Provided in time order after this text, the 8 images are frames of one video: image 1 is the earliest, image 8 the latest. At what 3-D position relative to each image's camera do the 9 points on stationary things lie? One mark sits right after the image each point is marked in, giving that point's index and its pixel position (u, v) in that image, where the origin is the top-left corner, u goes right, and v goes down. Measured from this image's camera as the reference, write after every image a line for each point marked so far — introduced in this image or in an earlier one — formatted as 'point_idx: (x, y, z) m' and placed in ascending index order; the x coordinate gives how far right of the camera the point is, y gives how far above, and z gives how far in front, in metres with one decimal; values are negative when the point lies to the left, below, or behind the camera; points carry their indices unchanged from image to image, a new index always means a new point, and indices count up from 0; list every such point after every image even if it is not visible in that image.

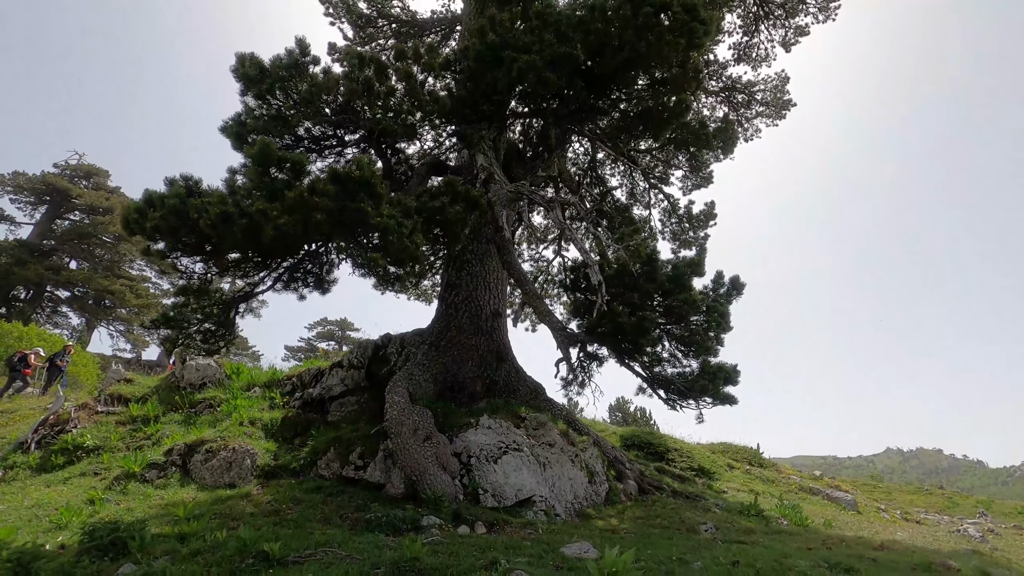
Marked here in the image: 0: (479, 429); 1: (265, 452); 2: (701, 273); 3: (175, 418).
0: (-0.6, -2.4, +9.3) m
1: (-4.2, -2.8, +9.2) m
2: (+3.5, +0.3, +9.9) m
3: (-6.6, -2.5, +10.5) m
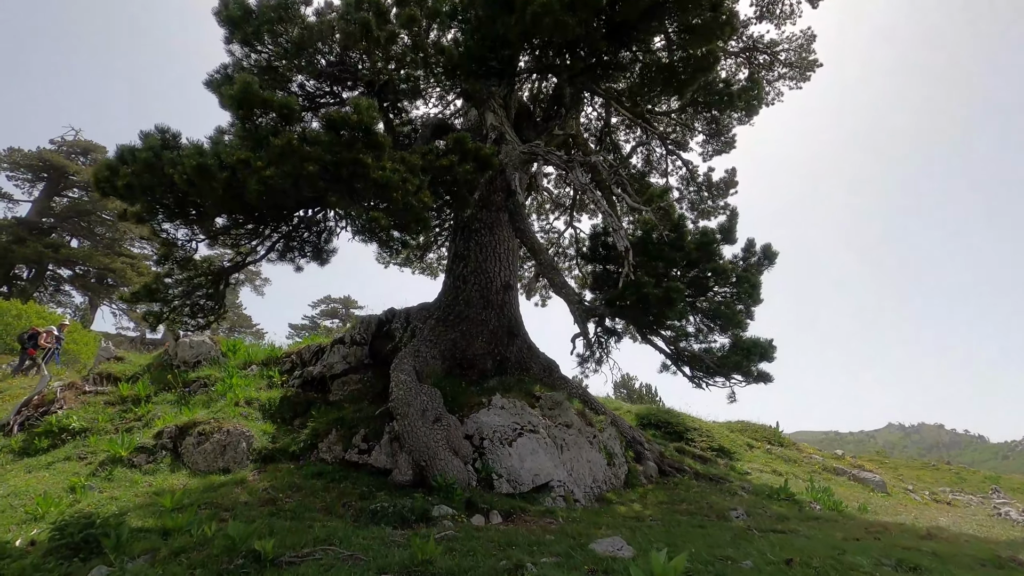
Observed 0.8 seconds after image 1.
0: (-0.3, -1.9, +8.6) m
1: (-4.0, -2.3, +8.6) m
2: (+3.8, +0.8, +9.1) m
3: (-6.3, -2.0, +9.9) m
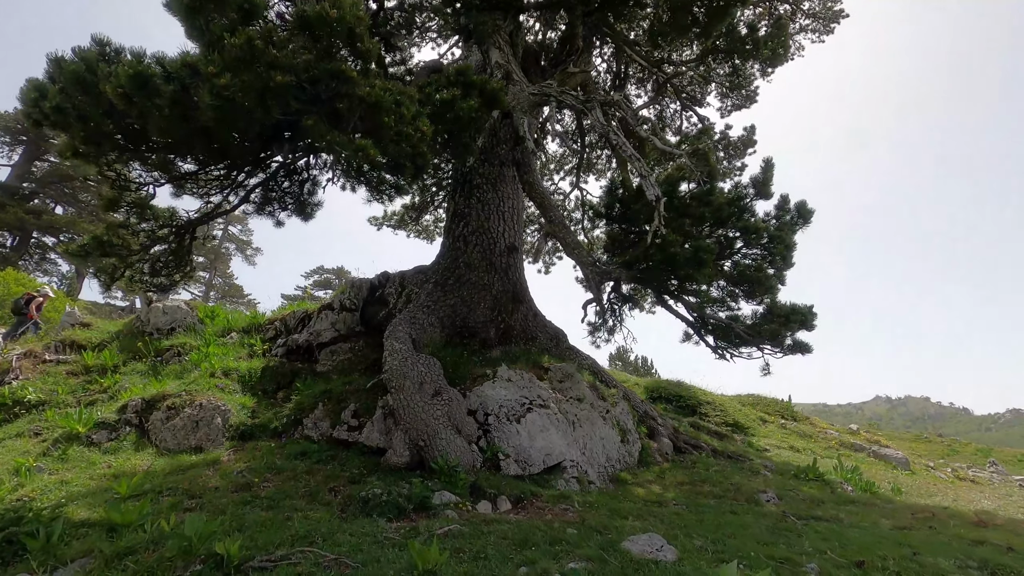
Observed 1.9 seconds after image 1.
0: (-0.2, -1.4, +7.8) m
1: (-3.9, -1.7, +7.7) m
2: (+3.9, +1.4, +8.2) m
3: (-6.2, -1.3, +8.9) m
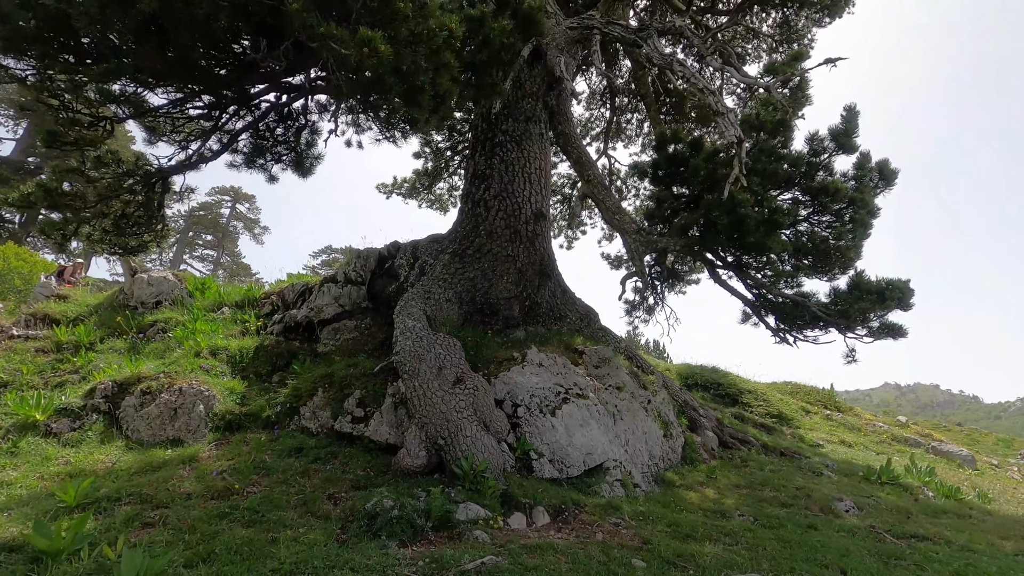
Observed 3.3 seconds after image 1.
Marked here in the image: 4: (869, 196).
0: (+0.2, -1.0, +6.6) m
1: (-3.5, -1.3, +6.6) m
2: (+4.3, +1.8, +6.9) m
3: (-5.8, -0.8, +7.9) m
4: (+4.7, +1.2, +7.1) m
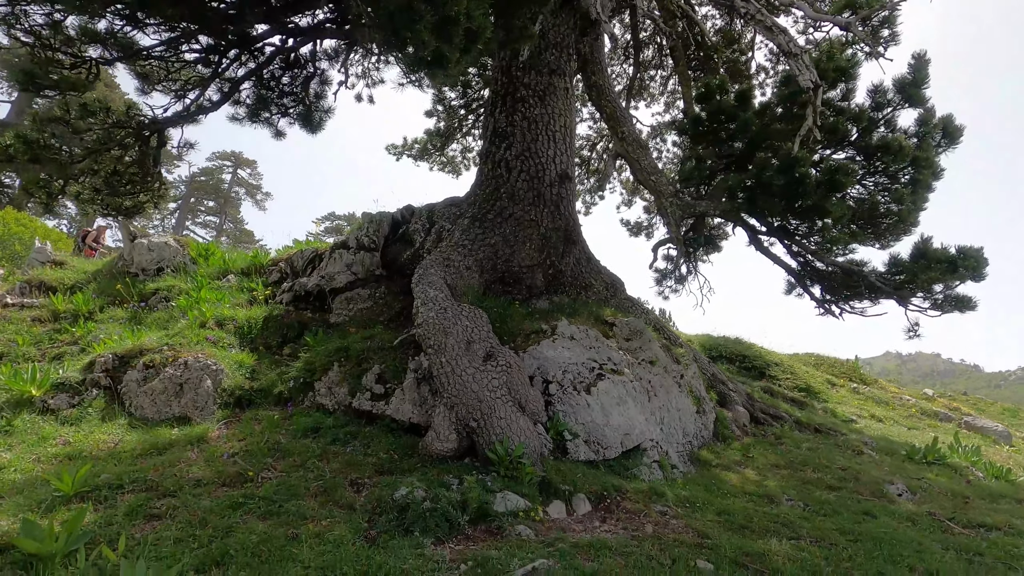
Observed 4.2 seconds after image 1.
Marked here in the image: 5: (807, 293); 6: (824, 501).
0: (+0.5, -0.6, +6.1) m
1: (-3.2, -0.9, +6.2) m
2: (+4.7, +2.2, +6.2) m
3: (-5.5, -0.4, +7.4) m
4: (+5.0, +1.6, +6.4) m
5: (+3.9, -0.1, +7.1) m
6: (+3.2, -2.2, +5.5) m
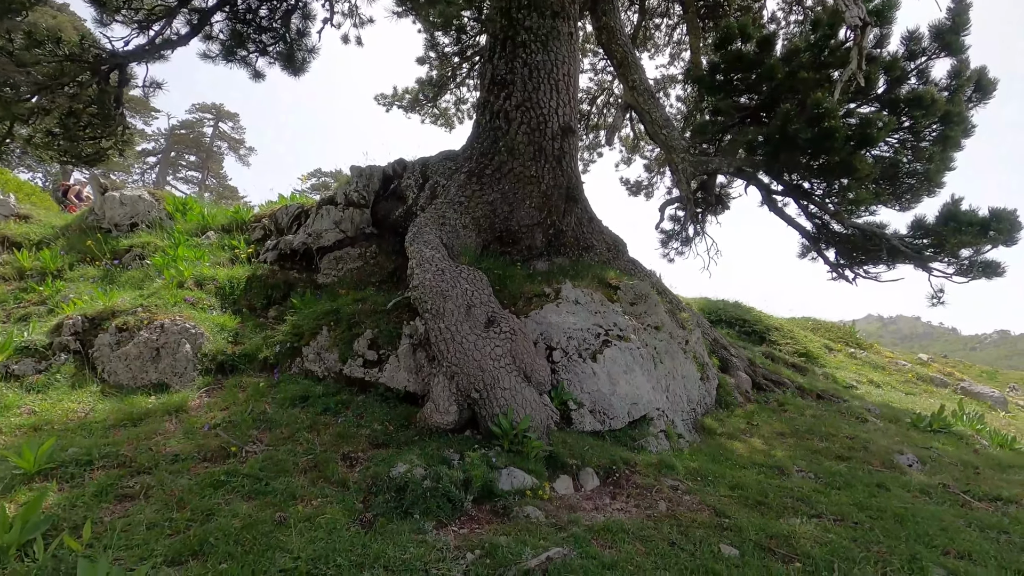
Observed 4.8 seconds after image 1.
0: (+0.5, -0.2, +5.8) m
1: (-3.2, -0.5, +5.8) m
2: (+4.7, +2.5, +5.7) m
3: (-5.5, +0.2, +6.9) m
4: (+5.1, +2.0, +6.0) m
5: (+3.9, +0.4, +6.8) m
6: (+3.2, -1.8, +5.3) m
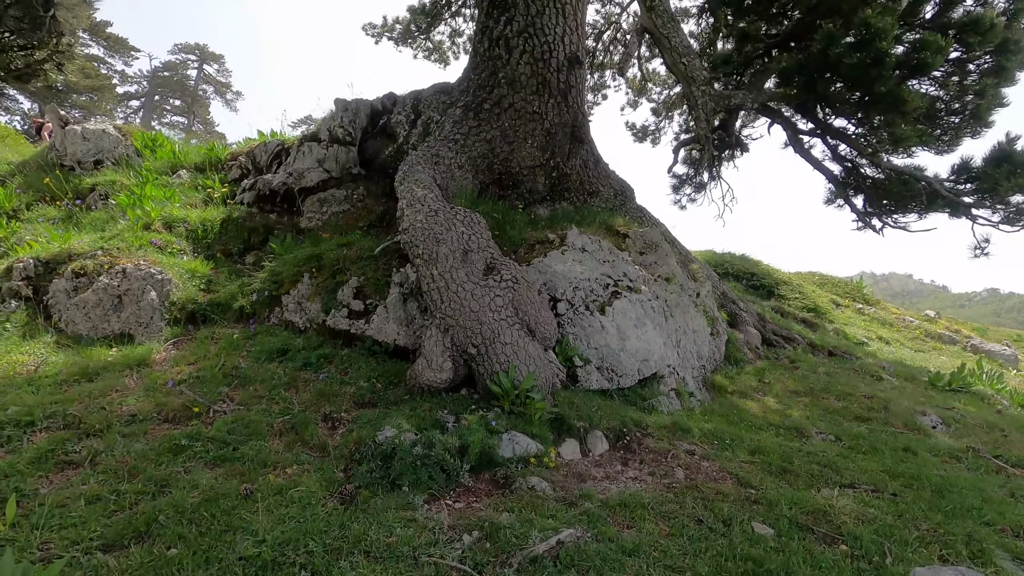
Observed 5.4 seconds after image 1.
0: (+0.5, +0.4, +5.3) m
1: (-3.2, +0.1, +5.3) m
2: (+4.7, +3.0, +5.0) m
3: (-5.5, +0.9, +6.3) m
4: (+5.1, +2.5, +5.3) m
5: (+3.9, +1.0, +6.2) m
6: (+3.2, -1.3, +5.0) m
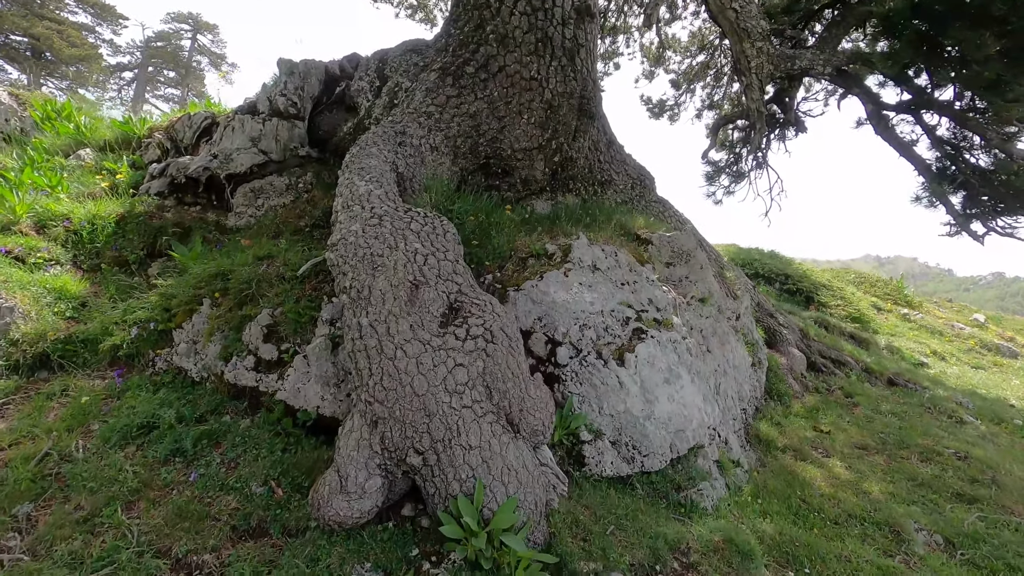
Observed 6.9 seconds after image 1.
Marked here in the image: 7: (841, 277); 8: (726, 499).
0: (+0.4, +0.1, +3.8) m
1: (-3.3, -0.1, +3.8) m
2: (+4.6, +2.7, +3.4) m
3: (-5.6, +0.7, +4.9) m
4: (+5.0, +2.2, +3.8) m
5: (+3.8, +0.7, +4.7) m
6: (+3.0, -1.6, +3.5) m
7: (+7.1, +0.3, +11.7) m
8: (+1.4, -1.4, +3.4) m
